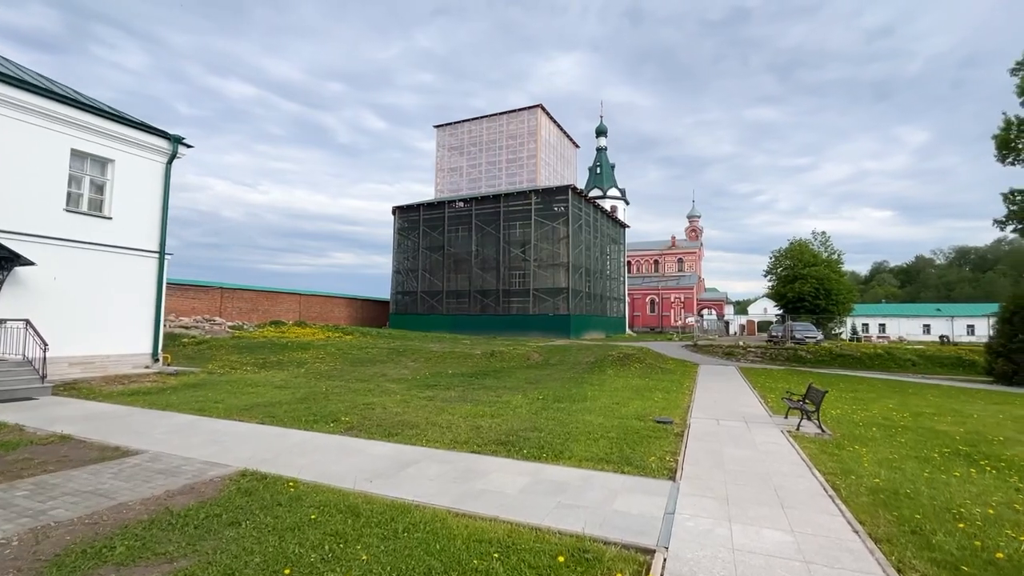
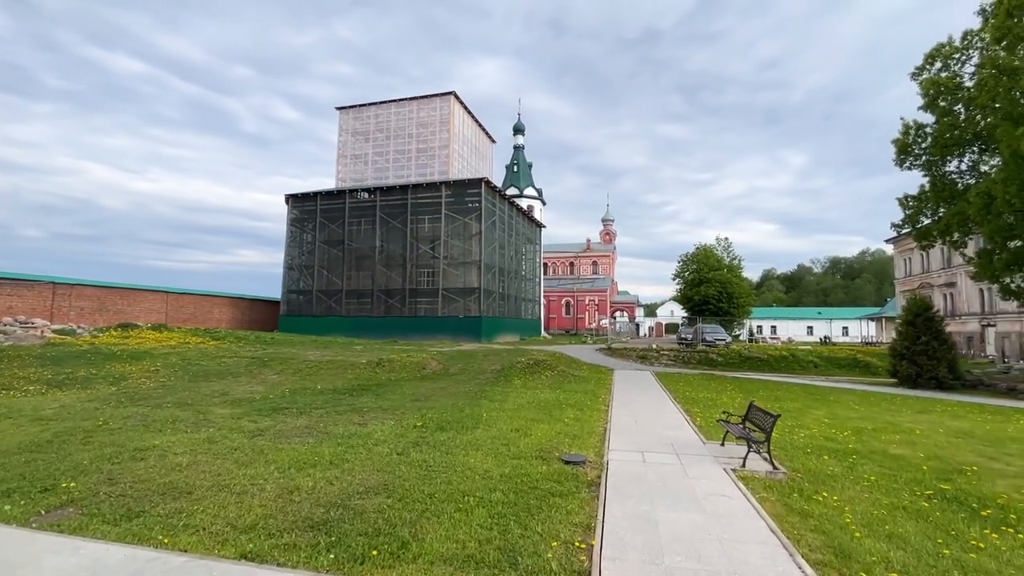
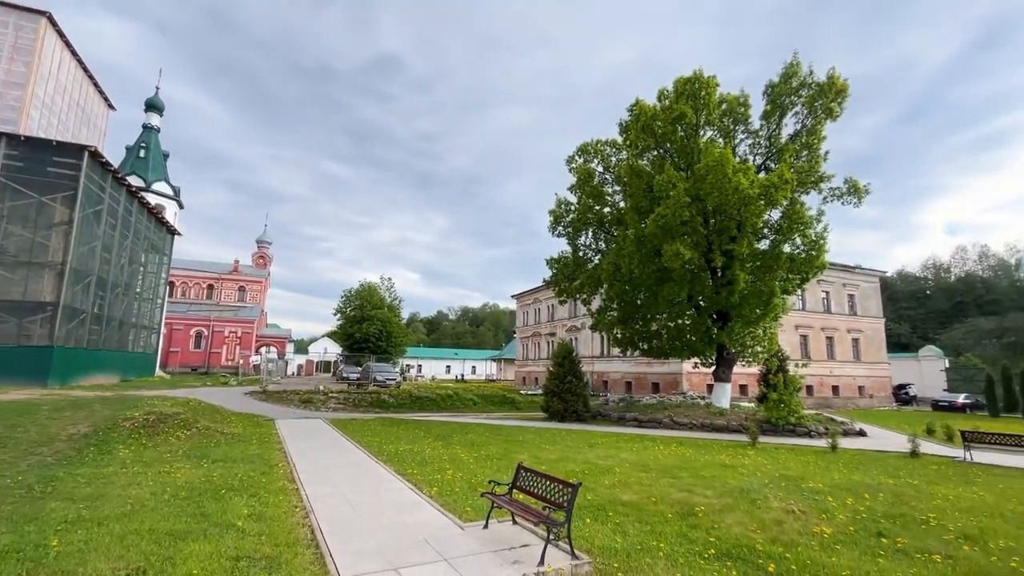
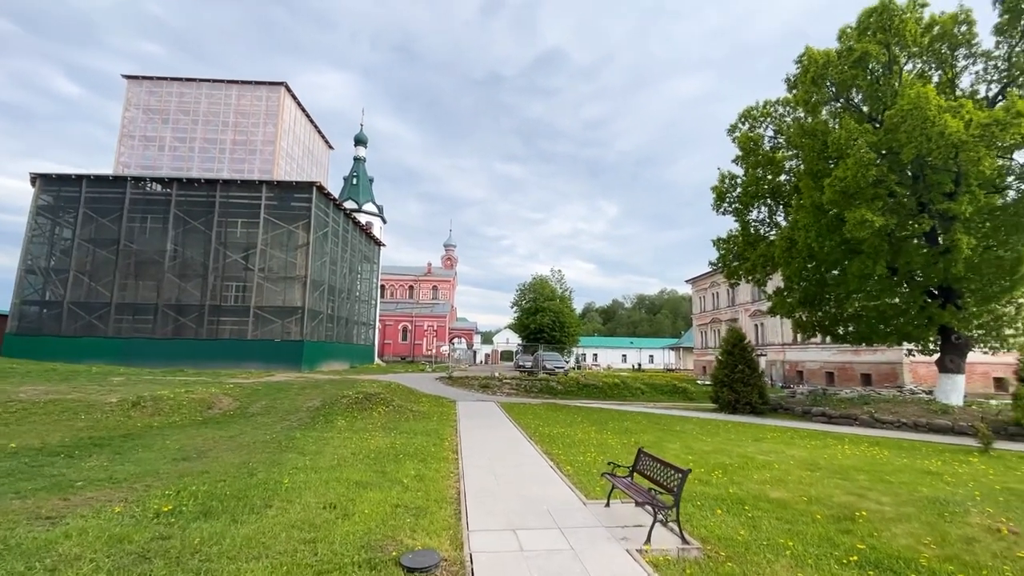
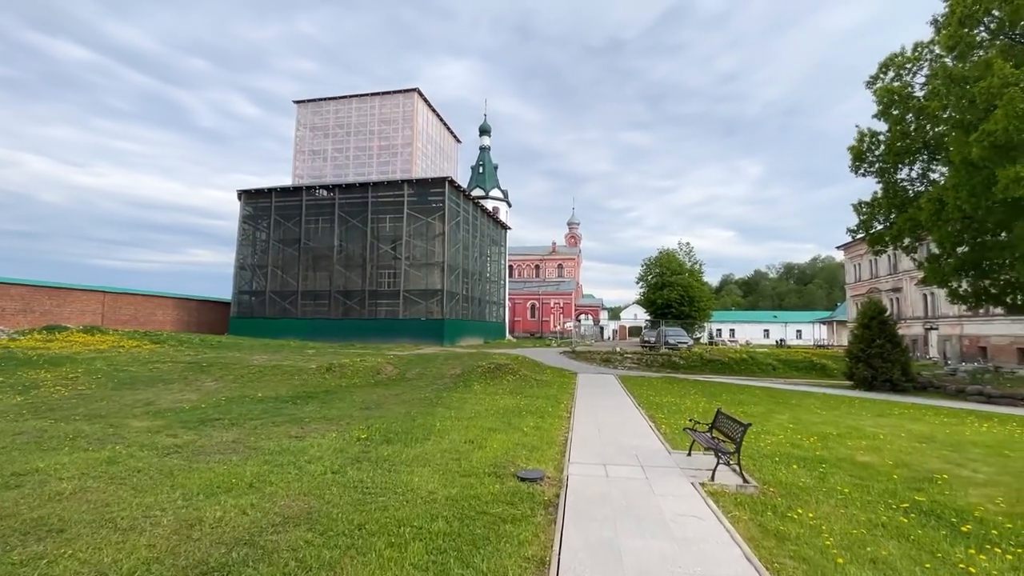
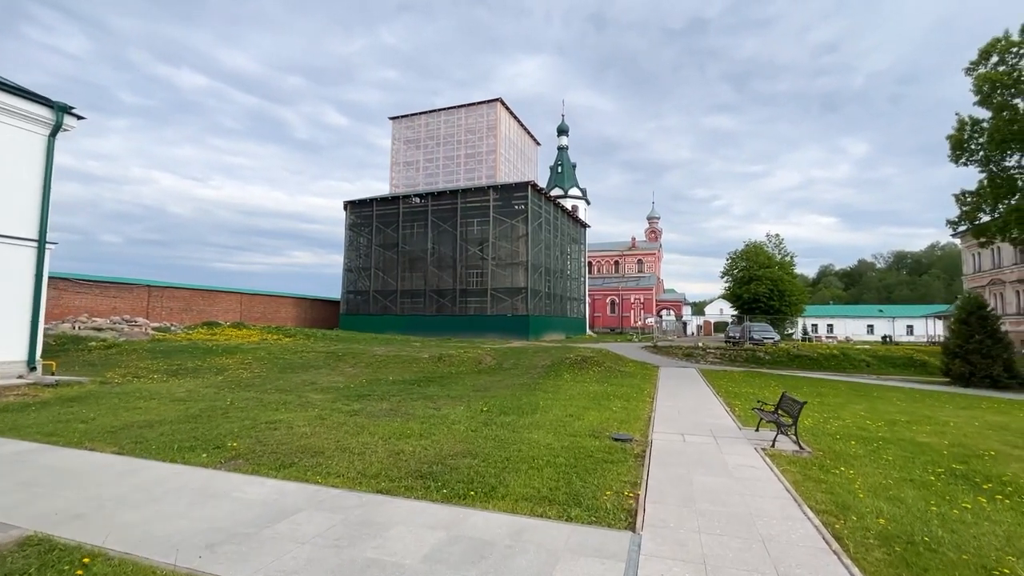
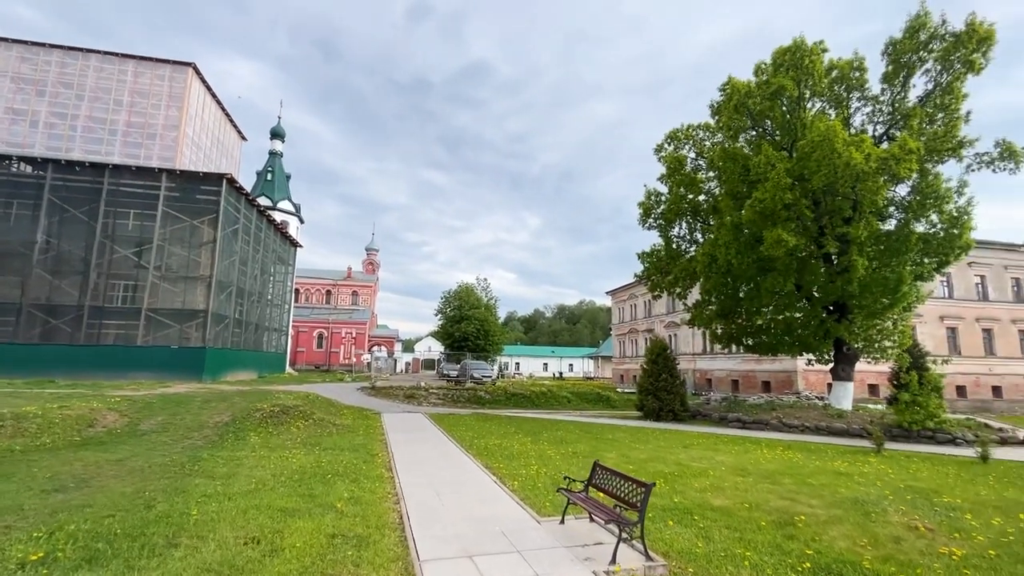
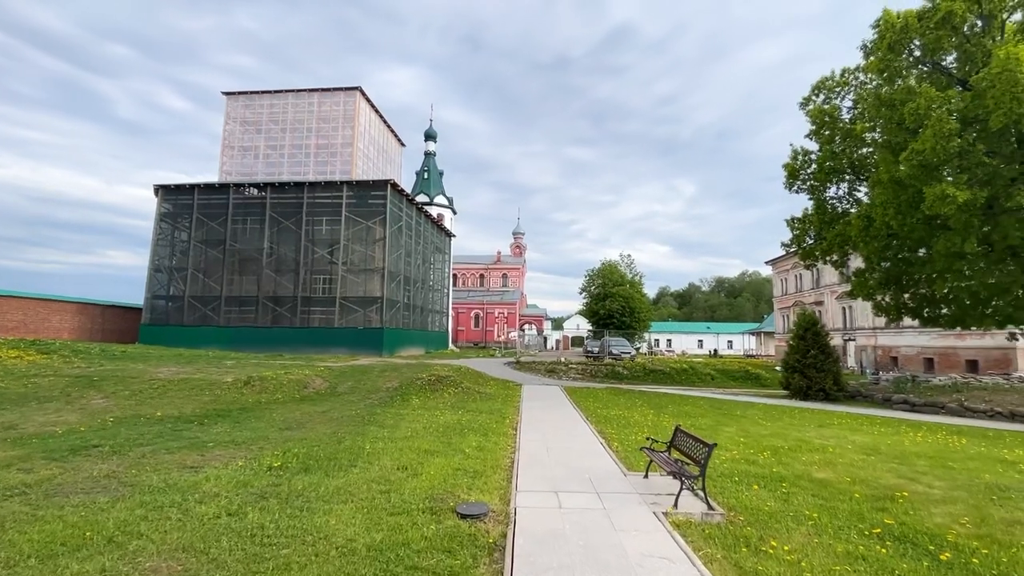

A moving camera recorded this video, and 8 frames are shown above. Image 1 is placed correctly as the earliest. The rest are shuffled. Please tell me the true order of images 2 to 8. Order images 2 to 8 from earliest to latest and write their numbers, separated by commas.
6, 2, 5, 8, 4, 7, 3
